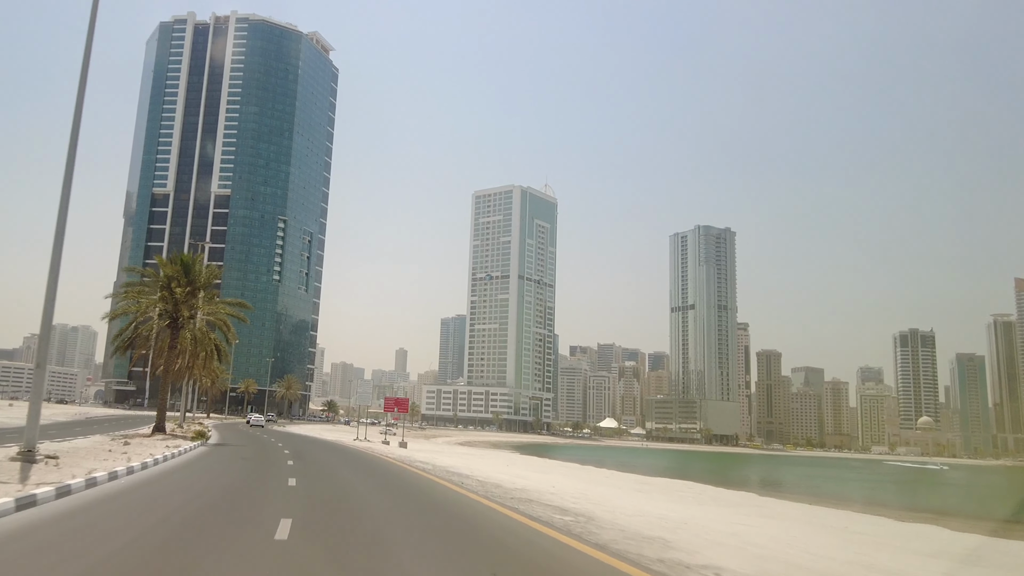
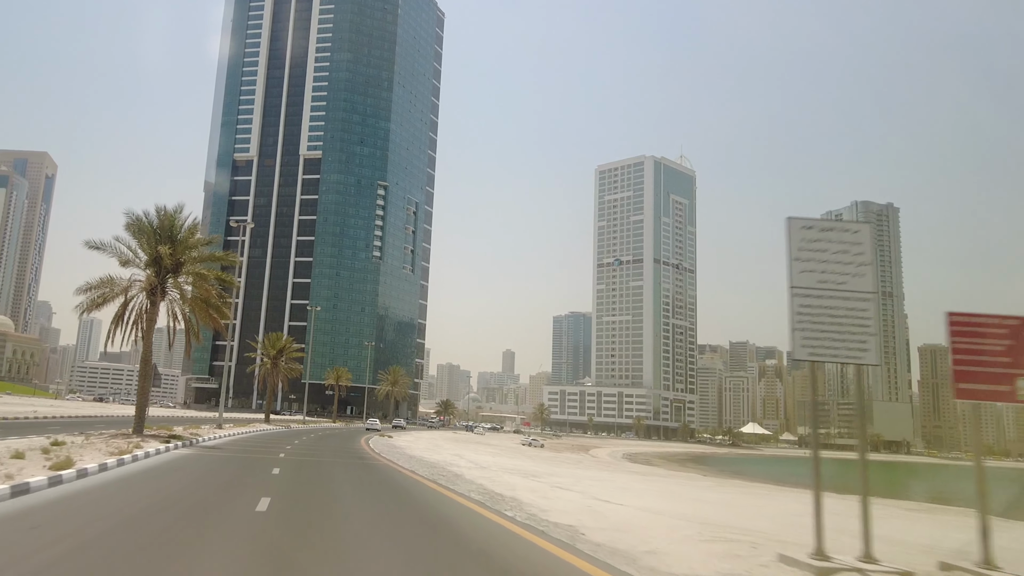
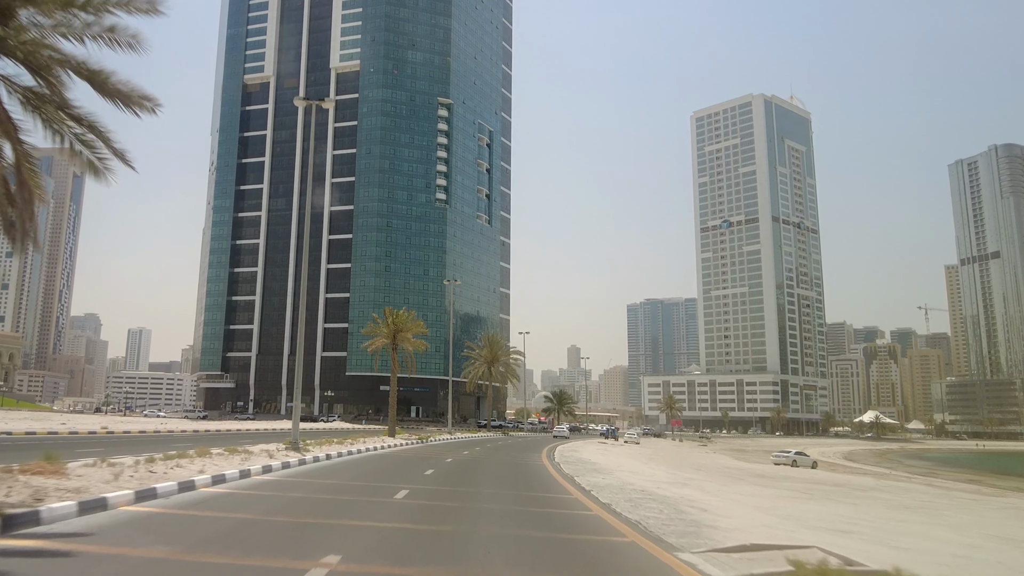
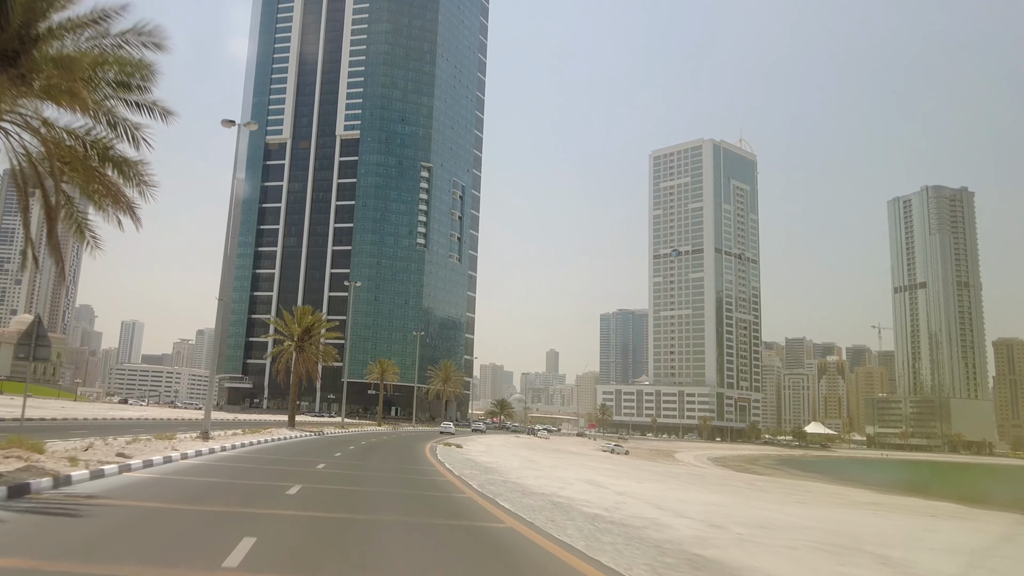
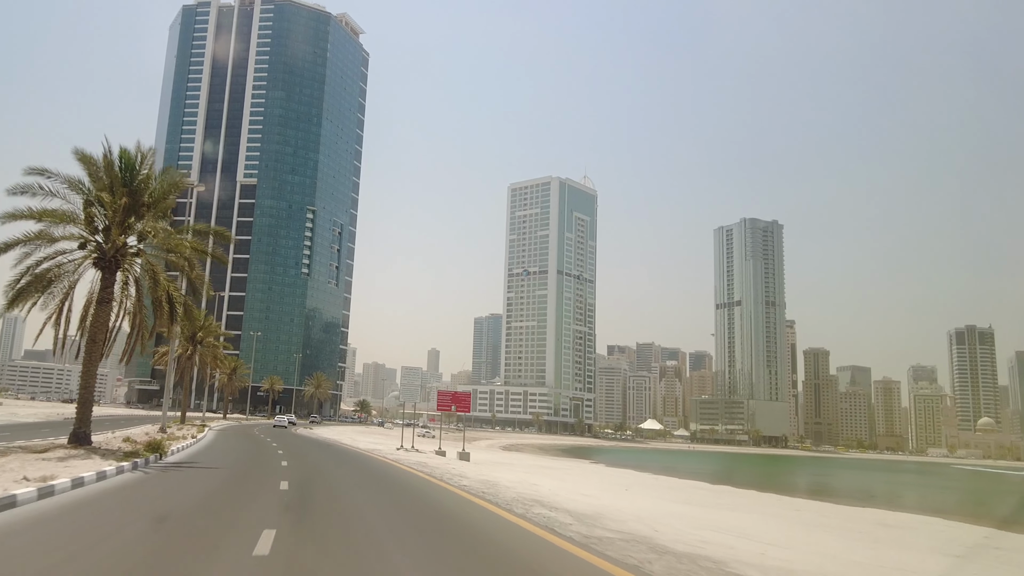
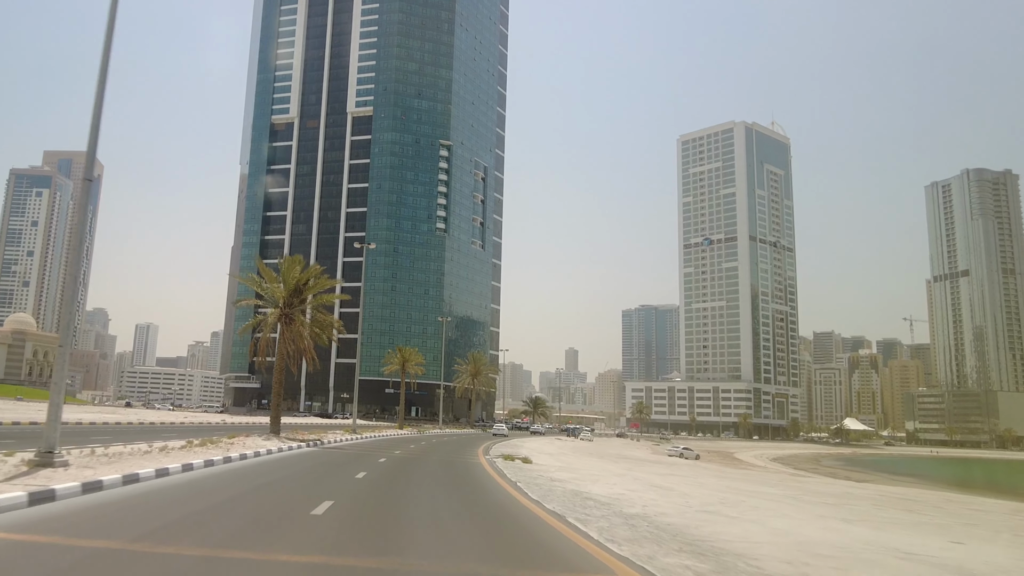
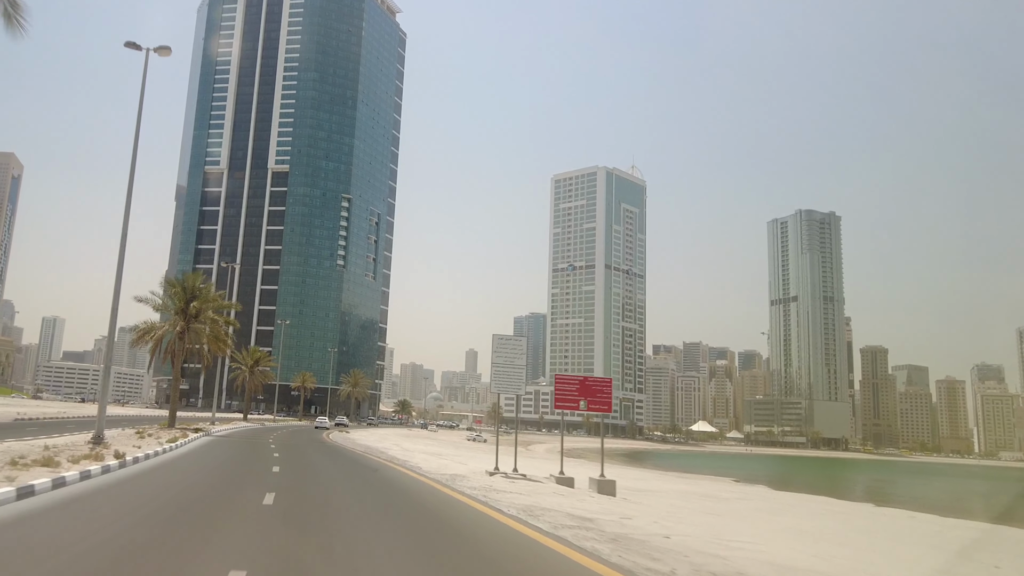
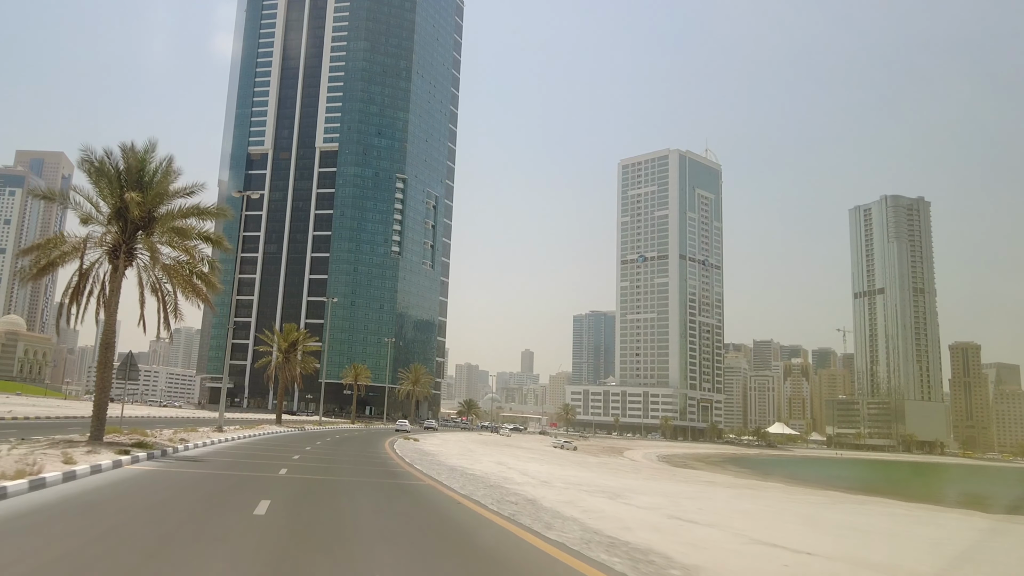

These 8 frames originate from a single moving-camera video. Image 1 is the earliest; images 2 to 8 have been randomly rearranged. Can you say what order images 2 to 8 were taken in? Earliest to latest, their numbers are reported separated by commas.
5, 7, 2, 8, 4, 6, 3
